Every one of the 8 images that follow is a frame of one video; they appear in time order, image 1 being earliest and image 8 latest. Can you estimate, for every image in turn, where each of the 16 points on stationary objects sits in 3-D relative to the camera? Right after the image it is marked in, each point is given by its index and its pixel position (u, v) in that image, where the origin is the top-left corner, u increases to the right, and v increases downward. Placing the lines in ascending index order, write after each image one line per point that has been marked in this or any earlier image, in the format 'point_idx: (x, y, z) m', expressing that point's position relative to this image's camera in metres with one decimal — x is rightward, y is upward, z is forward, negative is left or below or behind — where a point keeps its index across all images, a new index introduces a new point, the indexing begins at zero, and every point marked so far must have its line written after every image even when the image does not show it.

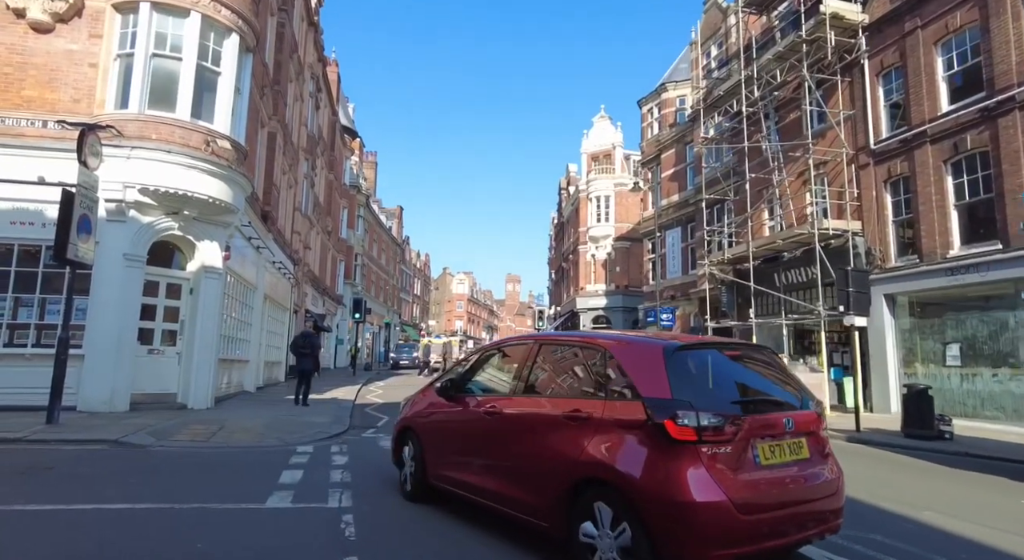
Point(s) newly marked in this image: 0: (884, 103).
0: (+9.9, +4.7, +14.9) m
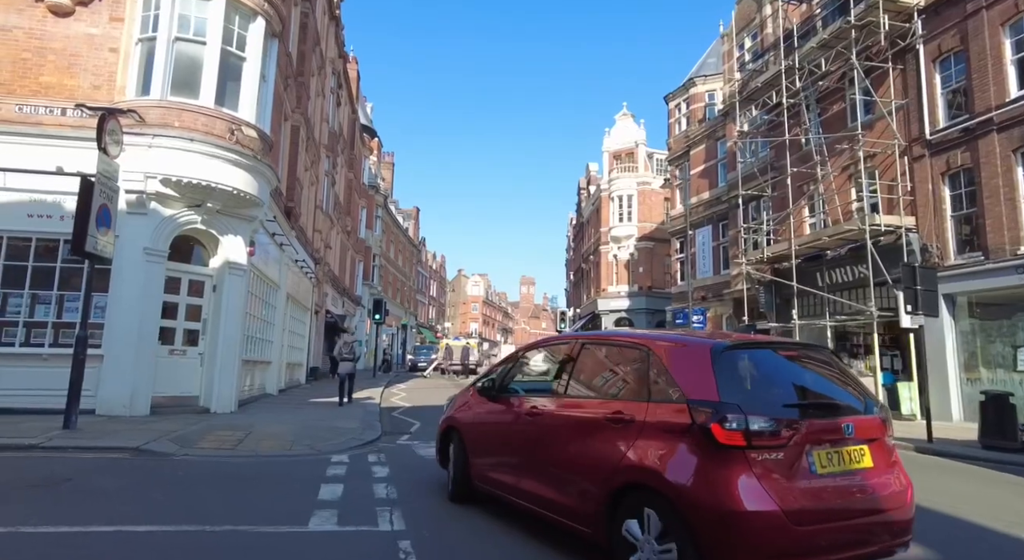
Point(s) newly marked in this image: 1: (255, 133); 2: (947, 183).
0: (+10.7, +4.7, +14.0) m
1: (-4.9, +2.8, +10.7) m
2: (+10.7, +2.4, +13.8) m
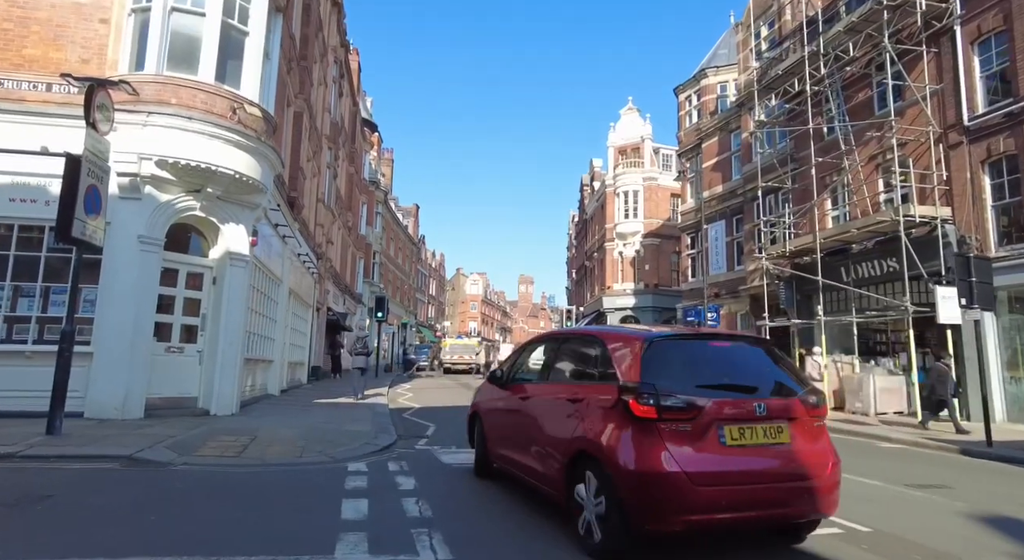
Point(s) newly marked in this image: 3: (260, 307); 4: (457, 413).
0: (+11.1, +4.9, +13.3) m
1: (-4.5, +3.0, +10.0) m
2: (+11.1, +2.6, +13.1) m
3: (-5.8, -0.6, +13.1) m
4: (-1.3, -3.2, +13.2) m
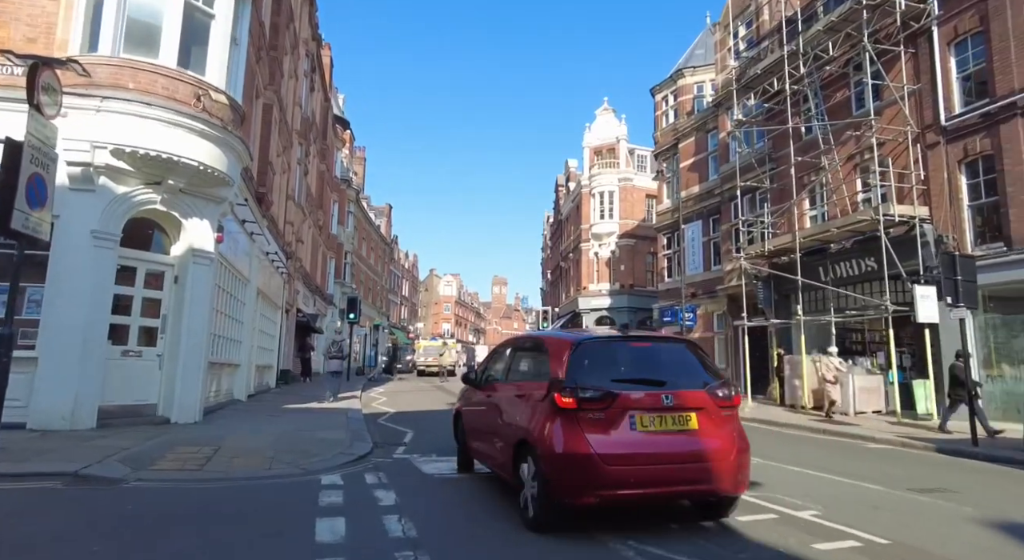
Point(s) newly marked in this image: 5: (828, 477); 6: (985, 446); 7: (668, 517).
0: (+10.6, +4.9, +13.4) m
1: (-4.8, +3.0, +9.3) m
2: (+10.6, +2.6, +13.2) m
3: (-6.3, -0.6, +12.4) m
4: (-1.7, -3.1, +12.7) m
5: (+3.6, -2.2, +6.3) m
6: (+7.6, -2.7, +9.1) m
7: (+1.4, -2.1, +4.9) m
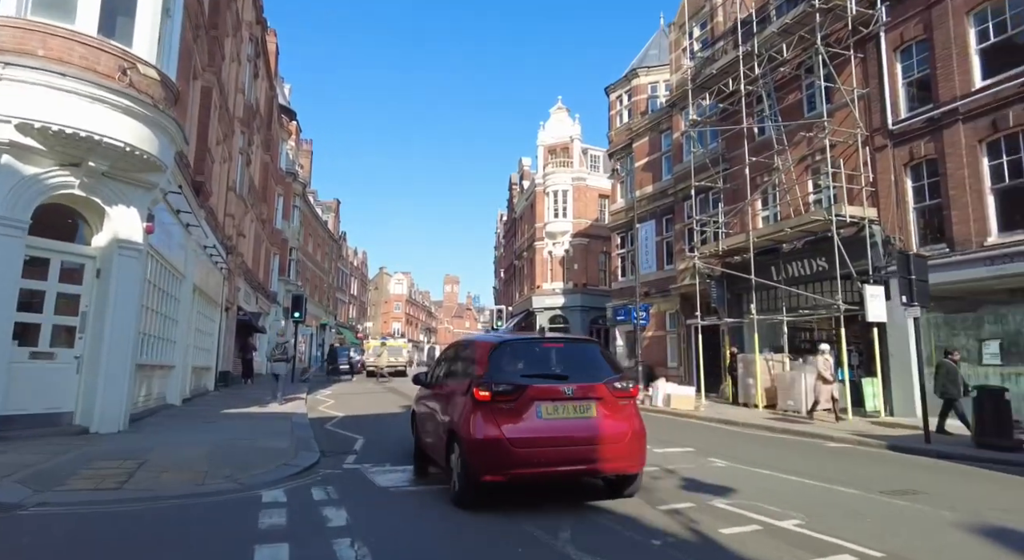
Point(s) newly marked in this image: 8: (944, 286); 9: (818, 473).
0: (+9.6, +4.9, +13.9) m
1: (-5.4, +3.1, +8.4) m
2: (+9.7, +2.6, +13.6) m
3: (-7.1, -0.5, +11.3) m
4: (-2.7, -3.1, +12.0) m
5: (+3.2, -2.2, +6.2) m
6: (+7.0, -2.7, +9.2) m
7: (+1.1, -2.0, +4.5) m
8: (+9.7, -0.1, +12.6) m
9: (+3.7, -2.3, +6.8) m
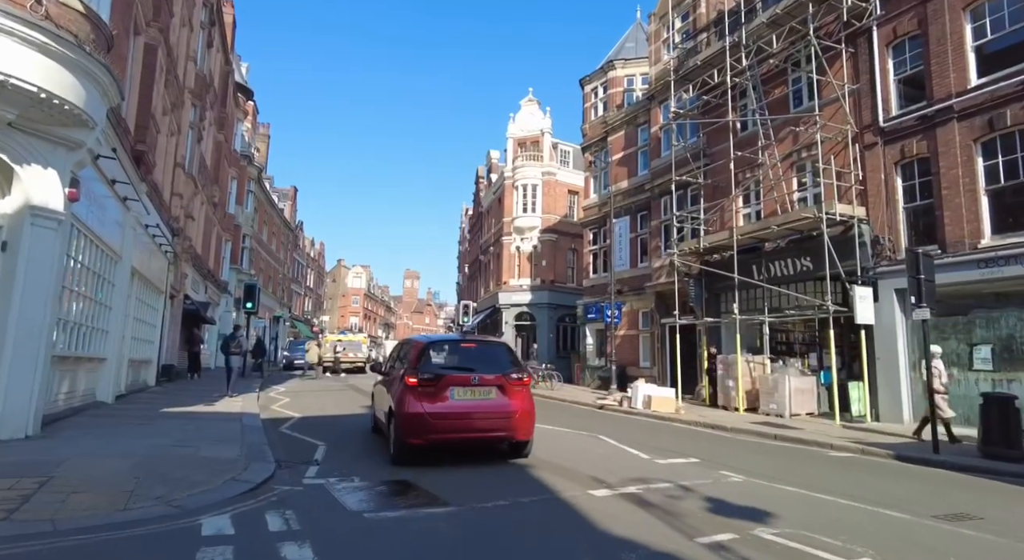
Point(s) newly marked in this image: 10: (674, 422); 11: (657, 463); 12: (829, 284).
0: (+9.2, +4.9, +13.5) m
1: (-5.4, +3.4, +7.0) m
2: (+9.2, +2.5, +13.3) m
3: (-7.5, -0.2, +9.8) m
4: (-3.1, -2.8, +10.9) m
5: (+3.2, -2.1, +5.4) m
6: (+6.7, -2.7, +8.7) m
7: (+1.2, -1.9, +3.6) m
8: (+9.3, -0.2, +12.3) m
9: (+3.6, -2.3, +6.1) m
10: (+3.9, -3.4, +13.6) m
11: (+1.9, -2.4, +7.3) m
12: (+7.8, -0.1, +13.8) m
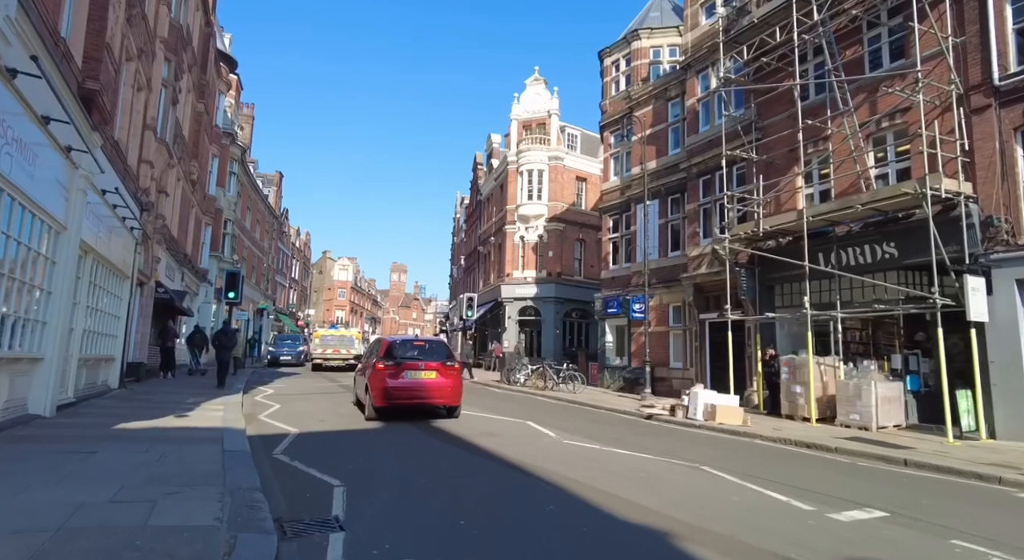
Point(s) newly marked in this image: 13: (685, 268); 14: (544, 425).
0: (+10.1, +5.1, +11.3) m
1: (-4.3, +3.7, +4.5) m
2: (+10.1, +2.8, +11.2) m
3: (-6.5, +0.2, +7.2) m
4: (-2.2, -2.5, +8.4) m
5: (+4.2, -1.9, +3.1) m
6: (+7.7, -2.5, +6.6) m
7: (+2.3, -1.7, +1.3) m
8: (+10.2, 0.0, +10.2) m
9: (+4.7, -2.0, +3.8) m
10: (+4.7, -3.2, +11.3) m
11: (+2.9, -2.1, +4.9) m
12: (+8.6, +0.1, +11.6) m
13: (+6.0, +0.4, +19.6) m
14: (+0.7, -3.1, +12.0) m
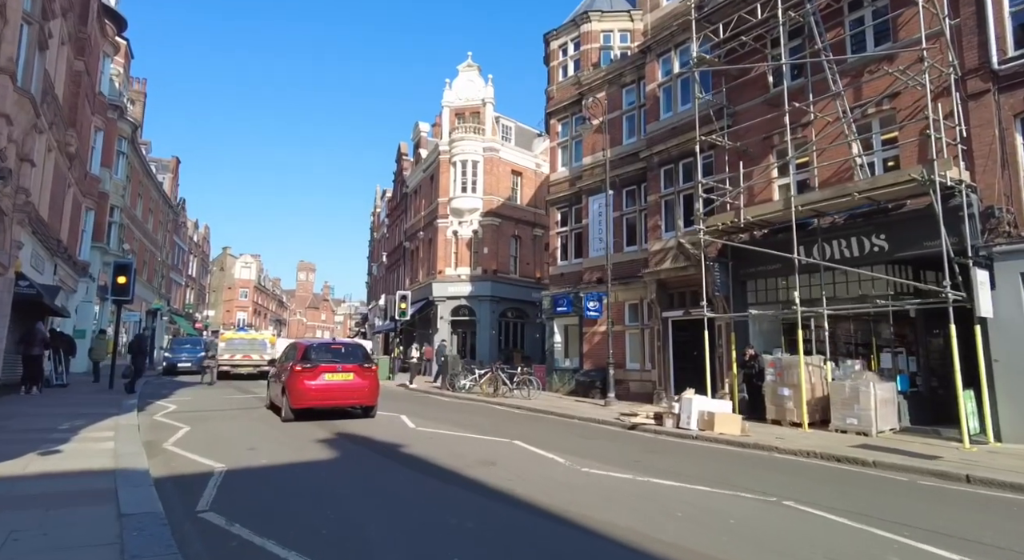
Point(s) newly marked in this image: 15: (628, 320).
0: (+9.8, +5.2, +11.0) m
1: (-3.5, +3.9, +2.0) m
2: (+9.7, +2.9, +10.8) m
3: (-6.1, +0.4, +4.3) m
4: (-2.0, -2.3, +6.1) m
5: (+5.1, -1.8, +1.9) m
6: (+8.0, -2.3, +5.8) m
7: (+3.5, -1.5, -0.2) m
8: (+9.9, +0.2, +9.8) m
9: (+5.5, -1.9, +2.7) m
10: (+4.4, -3.0, +10.1) m
11: (+3.5, -2.0, +3.5) m
12: (+8.2, +0.3, +11.0) m
13: (+4.4, +0.6, +18.5) m
14: (+0.3, -2.9, +10.2) m
15: (+4.1, -1.4, +19.3) m
